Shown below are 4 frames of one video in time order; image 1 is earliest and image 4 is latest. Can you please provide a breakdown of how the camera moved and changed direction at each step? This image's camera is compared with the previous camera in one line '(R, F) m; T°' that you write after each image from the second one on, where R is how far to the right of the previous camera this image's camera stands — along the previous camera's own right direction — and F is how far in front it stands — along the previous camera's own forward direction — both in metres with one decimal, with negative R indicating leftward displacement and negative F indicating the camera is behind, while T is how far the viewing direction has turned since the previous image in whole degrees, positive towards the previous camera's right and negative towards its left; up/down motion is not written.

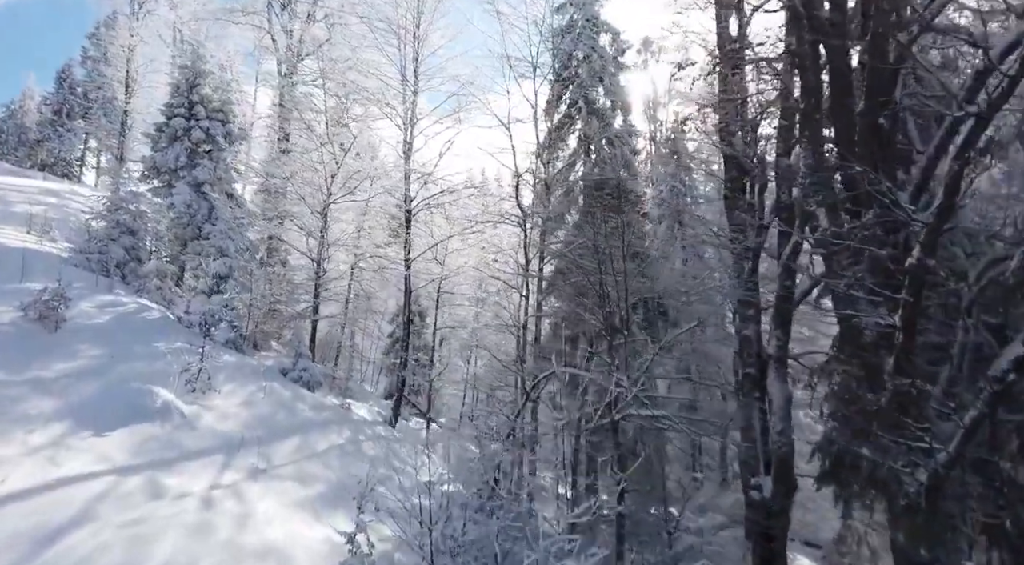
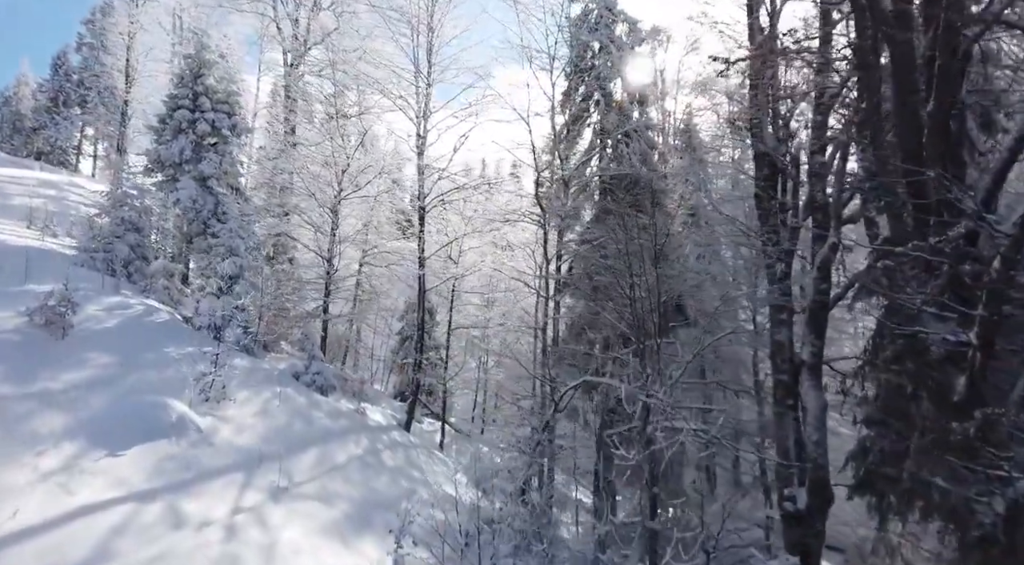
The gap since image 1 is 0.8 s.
(-0.4, +0.4) m; 0°
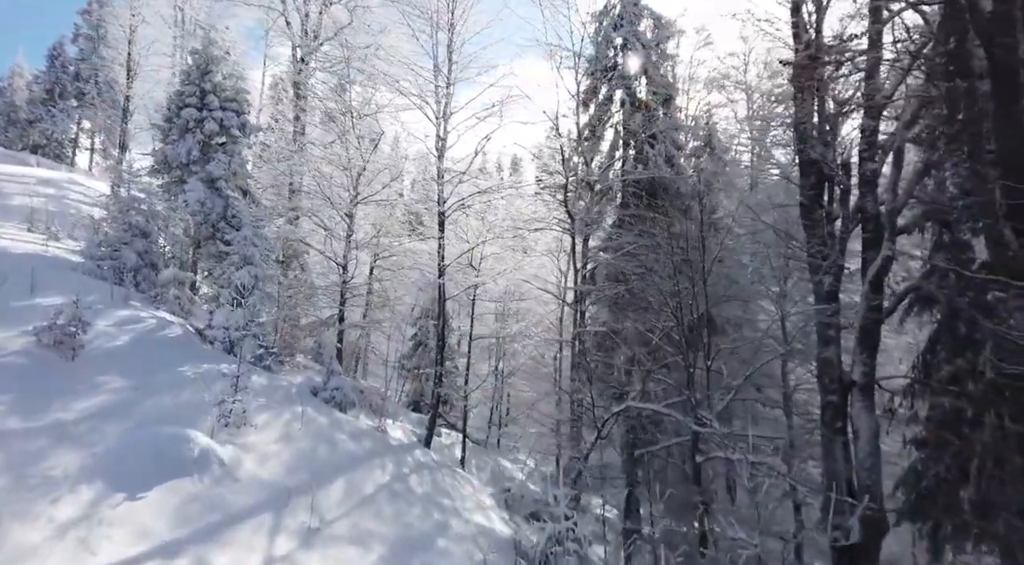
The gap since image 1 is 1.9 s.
(-0.5, +0.5) m; 0°
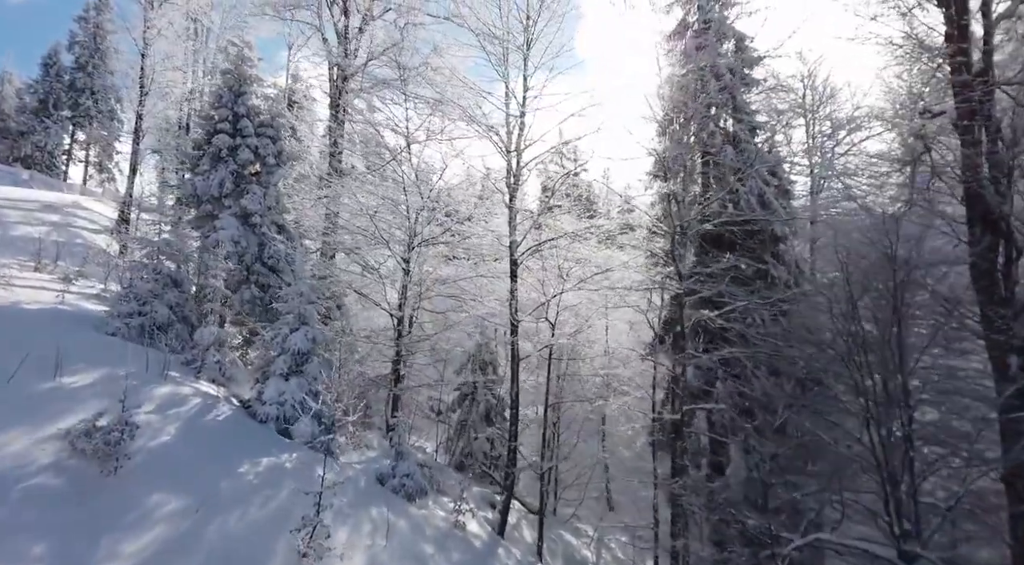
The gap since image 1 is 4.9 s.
(-1.6, +1.6) m; +1°
